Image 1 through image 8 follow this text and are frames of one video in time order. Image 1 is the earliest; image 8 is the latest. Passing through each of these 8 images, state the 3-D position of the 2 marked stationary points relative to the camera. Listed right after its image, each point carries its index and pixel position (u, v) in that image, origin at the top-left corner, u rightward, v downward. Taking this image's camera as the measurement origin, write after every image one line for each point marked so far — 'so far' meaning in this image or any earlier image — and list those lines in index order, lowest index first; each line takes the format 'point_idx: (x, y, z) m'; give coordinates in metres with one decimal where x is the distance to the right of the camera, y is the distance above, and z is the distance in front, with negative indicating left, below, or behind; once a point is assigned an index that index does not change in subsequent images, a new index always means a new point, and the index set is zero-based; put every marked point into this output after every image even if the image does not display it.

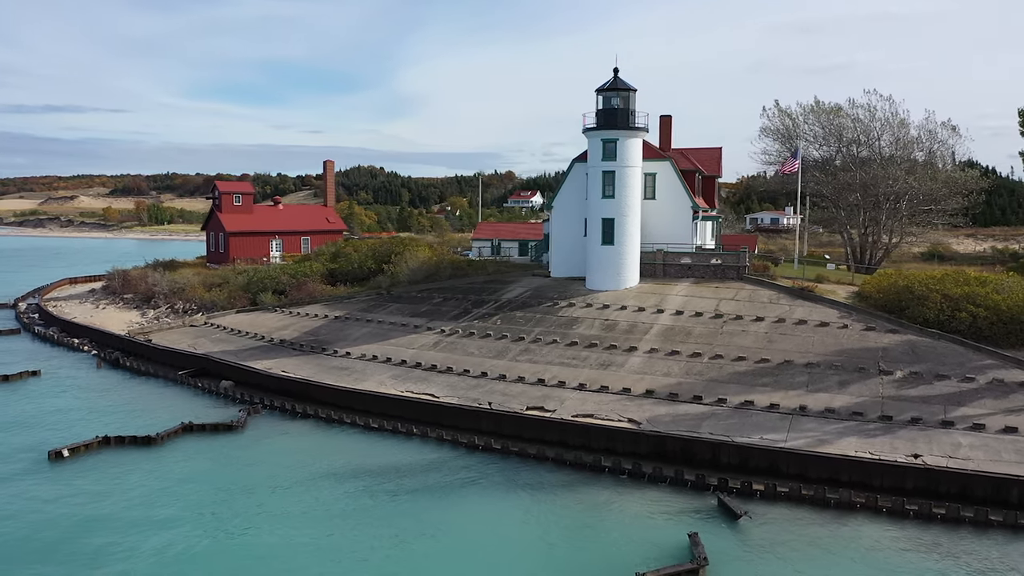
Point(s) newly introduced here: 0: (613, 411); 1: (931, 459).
0: (+2.9, -3.4, +19.1) m
1: (+9.6, -3.9, +15.6) m
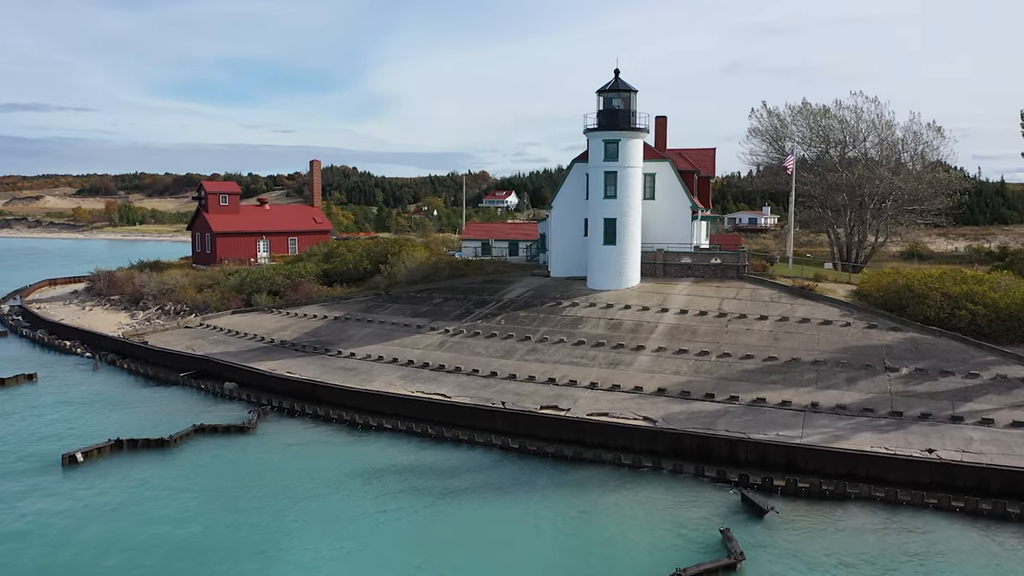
0: (+3.3, -3.4, +19.2) m
1: (+10.1, -3.8, +15.9) m
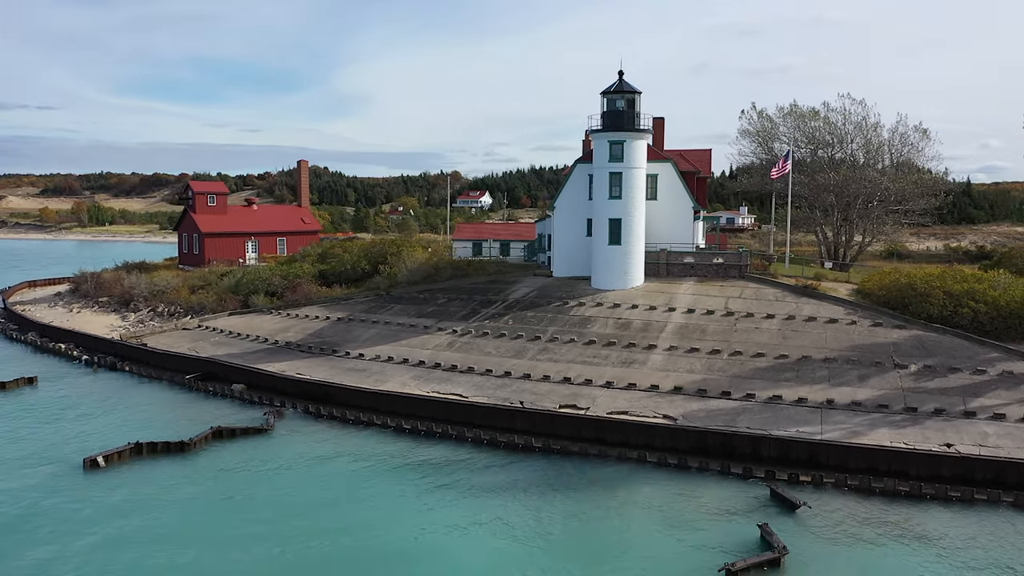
0: (+3.8, -3.4, +19.3) m
1: (+10.8, -3.8, +16.2) m
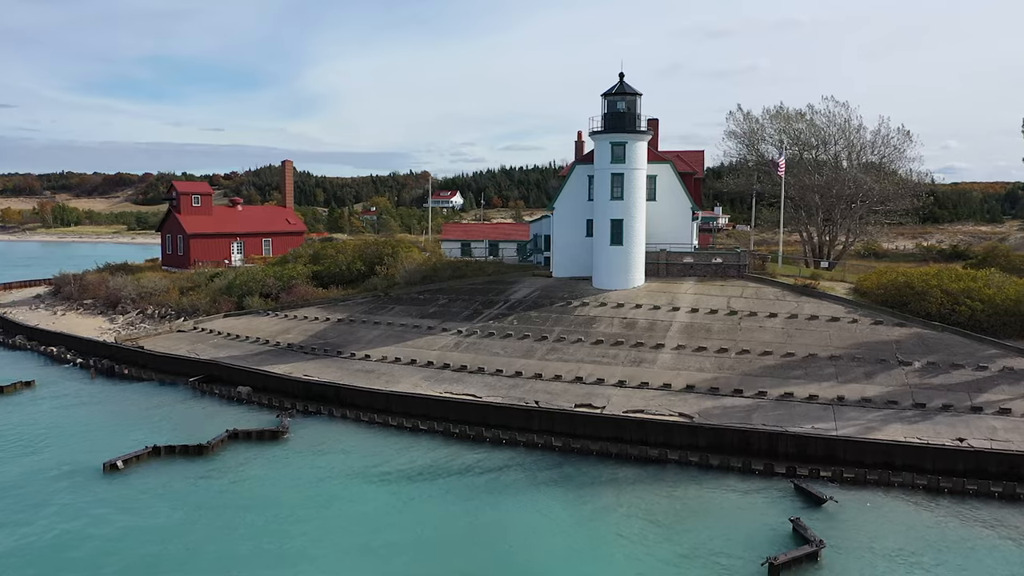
0: (+4.3, -3.4, +19.5) m
1: (+11.4, -3.8, +16.7) m
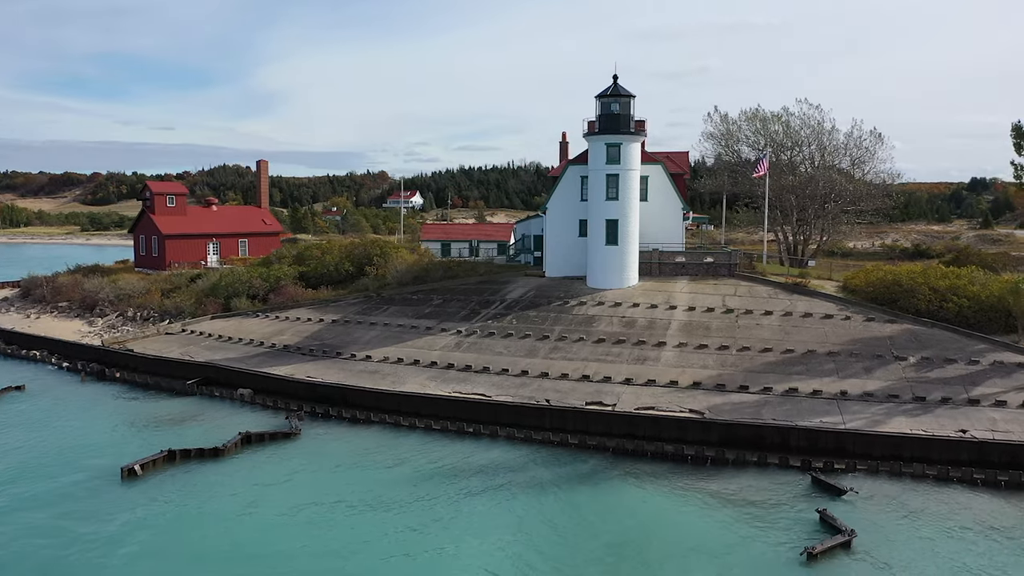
0: (+4.7, -3.3, +19.9) m
1: (+11.8, -3.7, +17.3) m
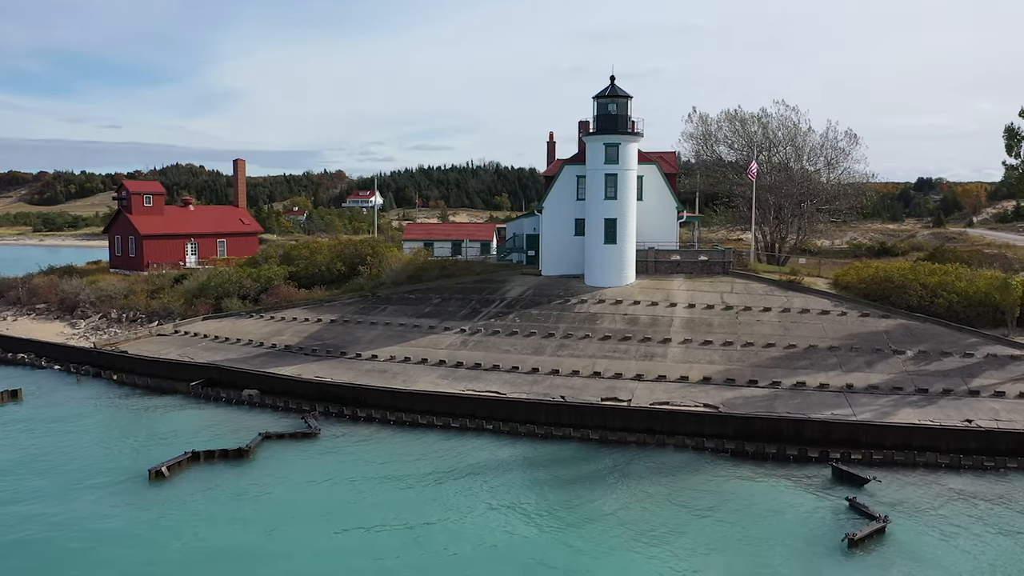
0: (+5.2, -3.2, +20.2) m
1: (+12.5, -3.6, +18.0) m
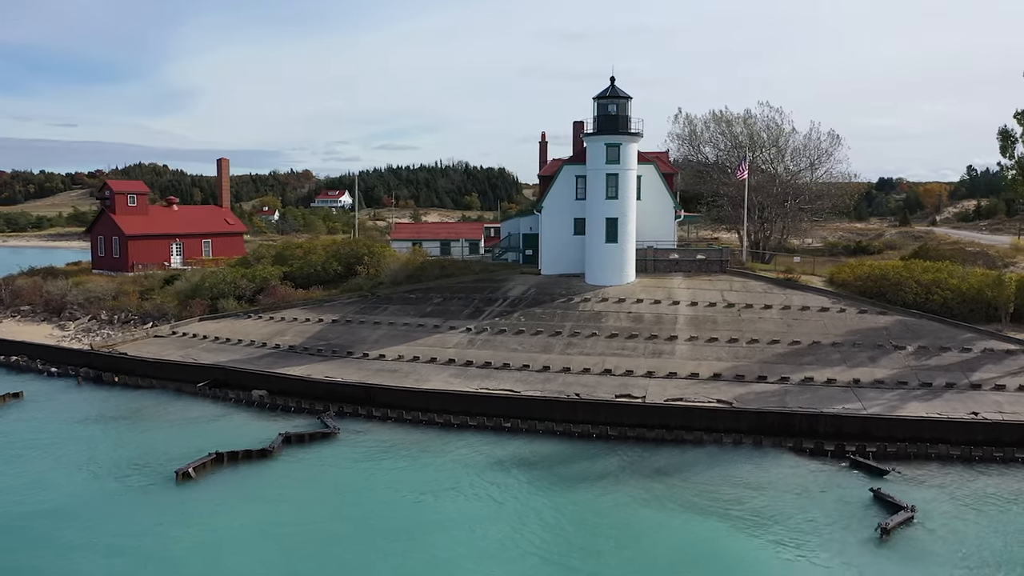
0: (+5.6, -3.2, +20.6) m
1: (+13.0, -3.5, +18.6) m
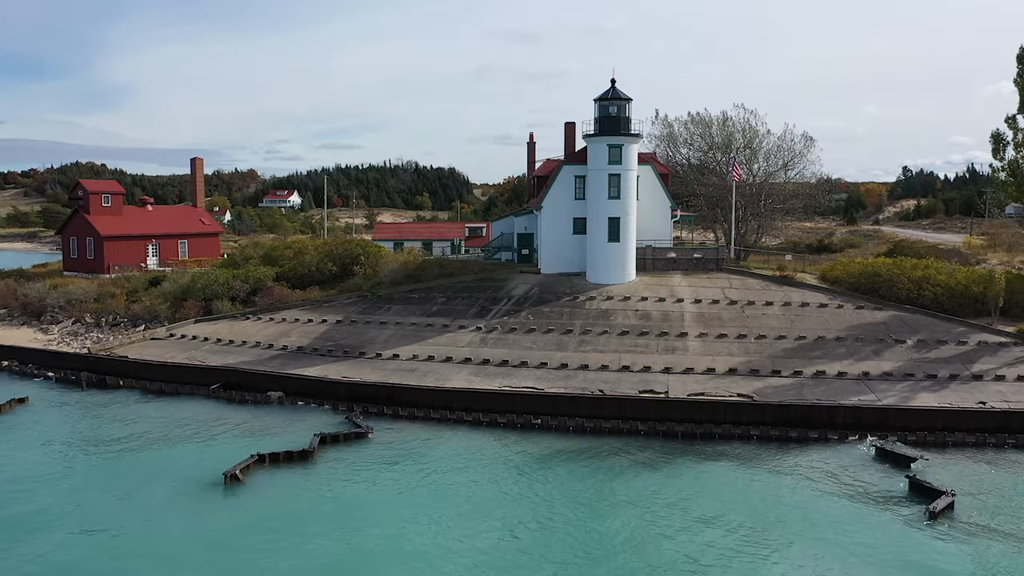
0: (+6.4, -3.1, +21.1) m
1: (+13.9, -3.3, +19.6) m
